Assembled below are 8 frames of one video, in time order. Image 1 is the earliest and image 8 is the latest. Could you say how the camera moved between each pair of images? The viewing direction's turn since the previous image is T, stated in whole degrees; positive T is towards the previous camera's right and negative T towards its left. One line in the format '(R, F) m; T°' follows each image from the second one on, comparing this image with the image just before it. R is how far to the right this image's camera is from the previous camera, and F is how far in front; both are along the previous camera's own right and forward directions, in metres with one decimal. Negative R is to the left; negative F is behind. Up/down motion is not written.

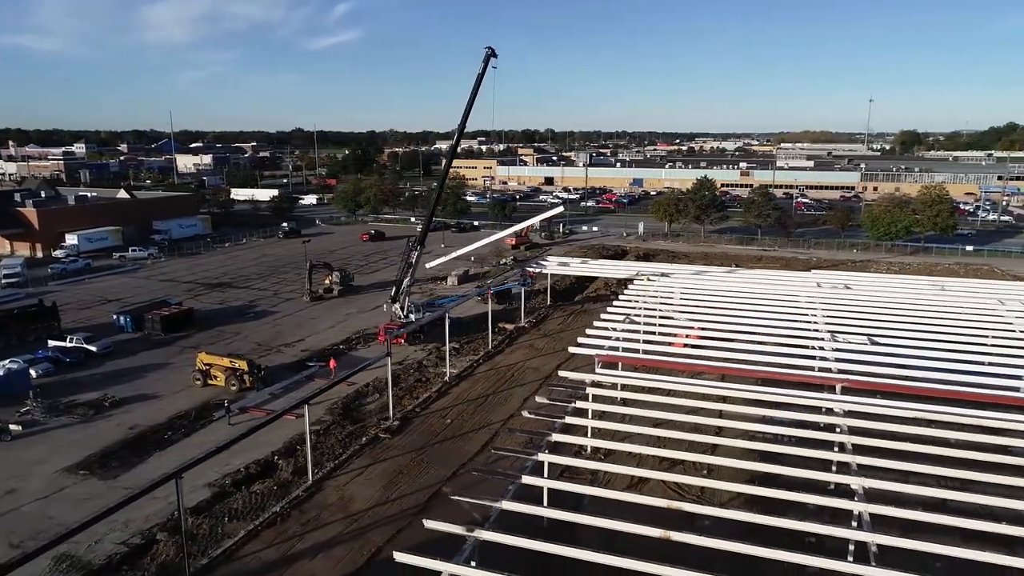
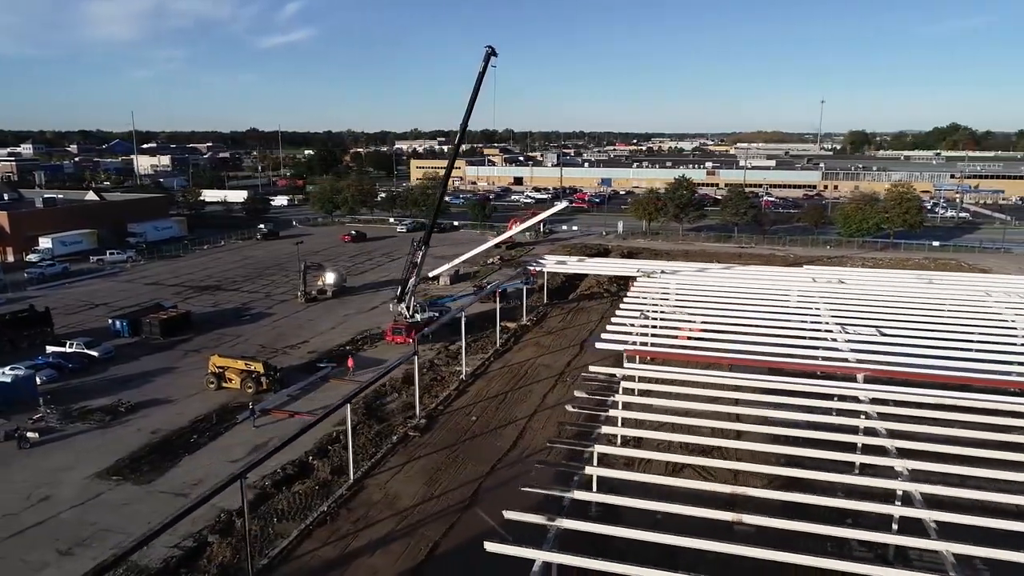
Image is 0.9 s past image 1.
(-0.8, -0.1) m; +3°
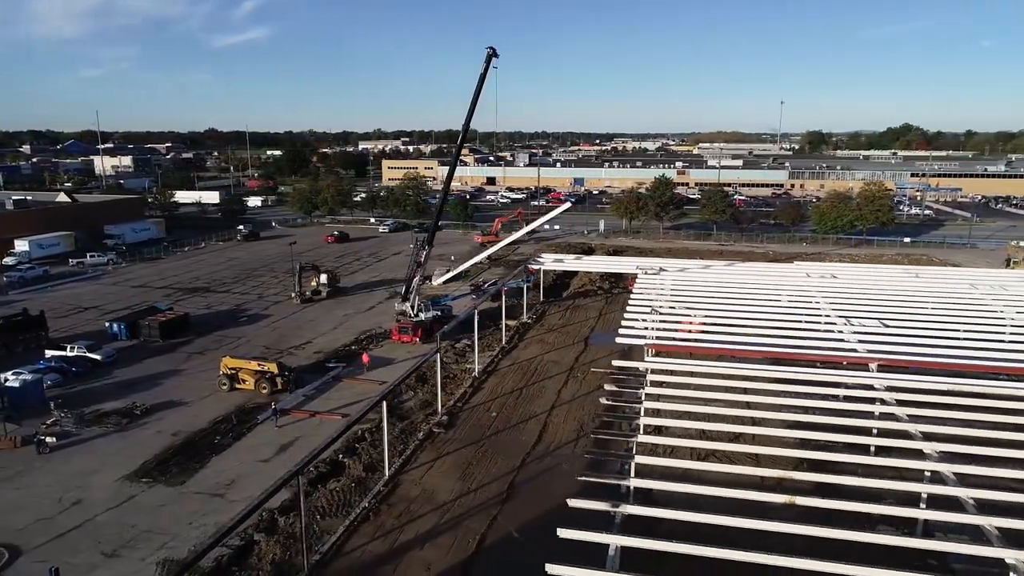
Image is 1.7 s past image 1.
(-0.7, -0.1) m; +3°
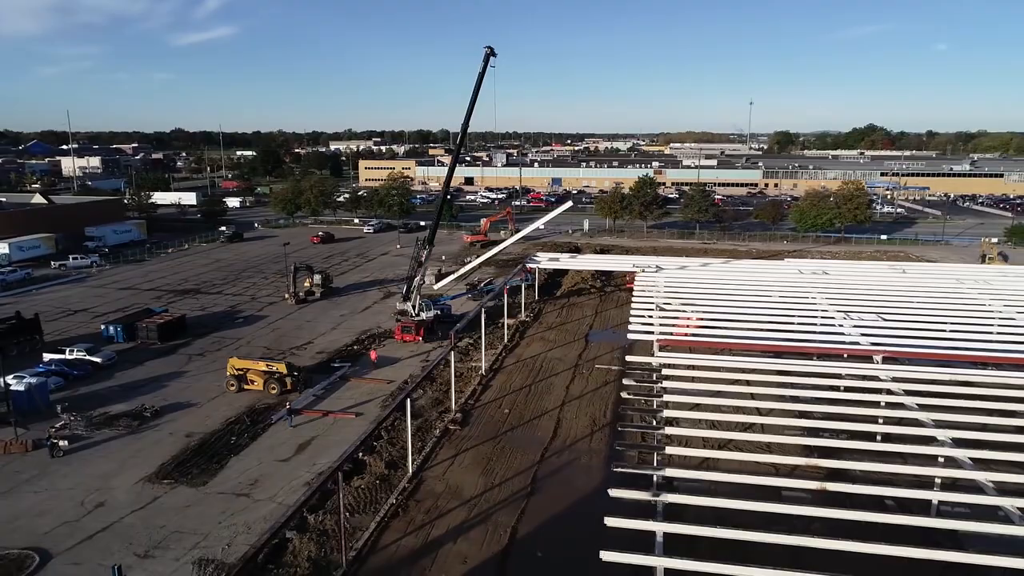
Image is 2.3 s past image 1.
(-0.5, -0.1) m; +2°
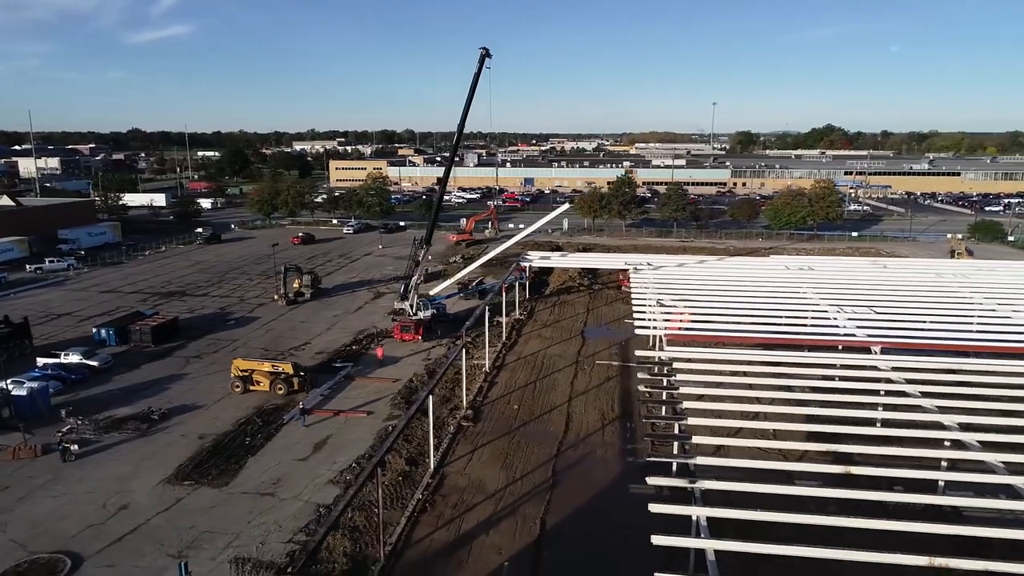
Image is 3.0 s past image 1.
(-0.5, -0.1) m; +3°
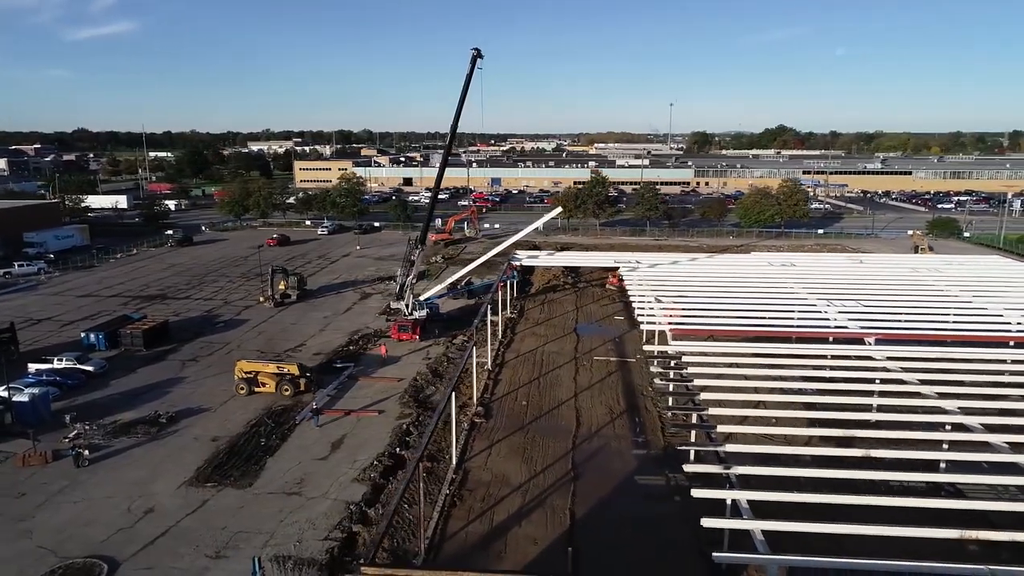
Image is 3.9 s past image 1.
(-0.6, -0.1) m; +3°
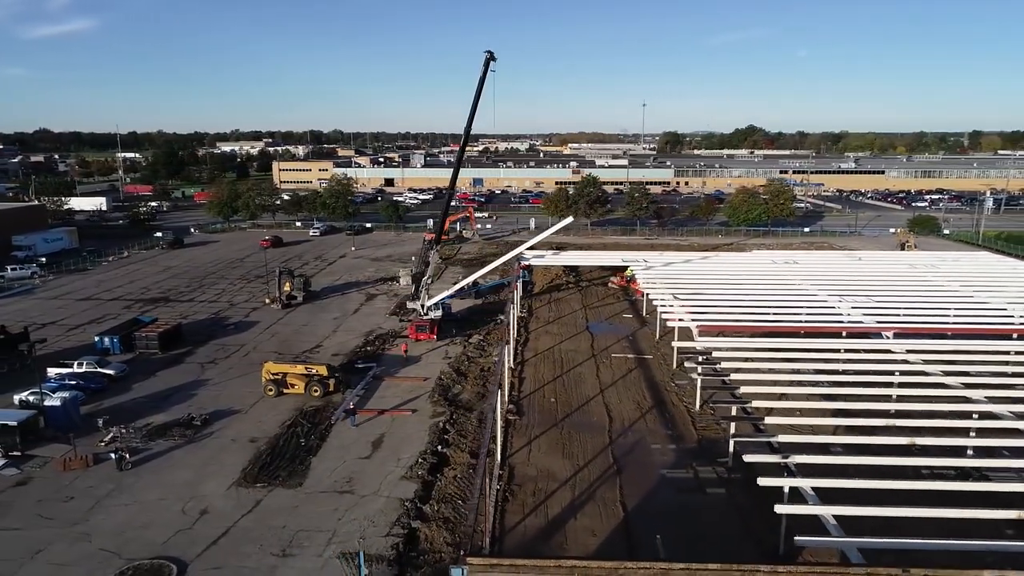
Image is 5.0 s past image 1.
(-0.7, -0.1) m; +2°
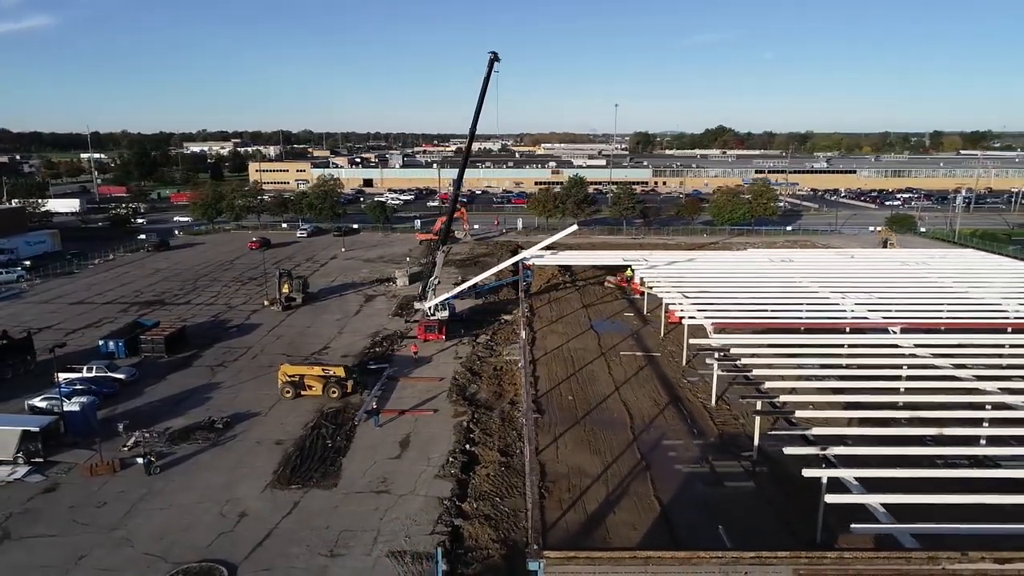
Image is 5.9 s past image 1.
(-0.6, -0.1) m; +2°
